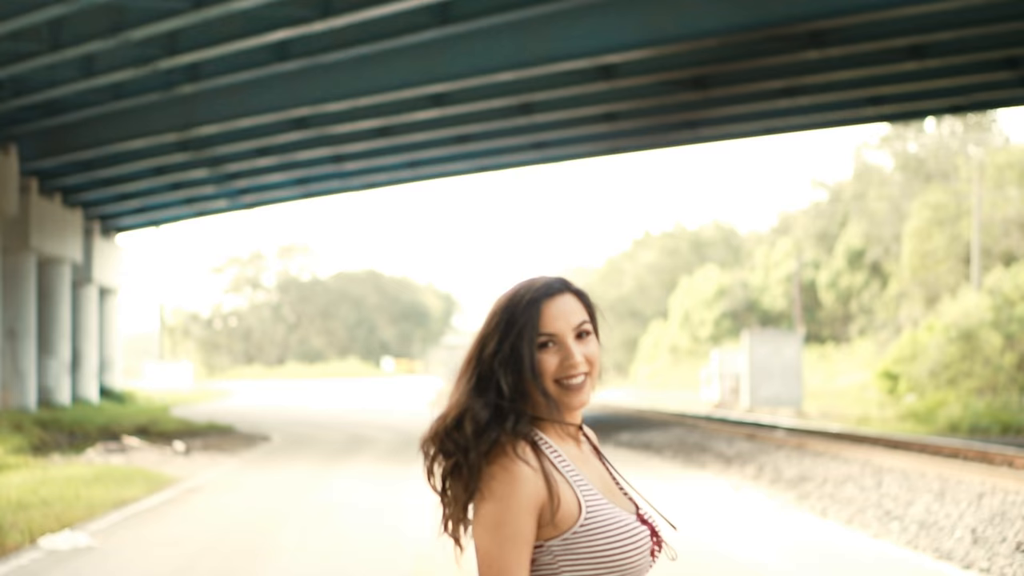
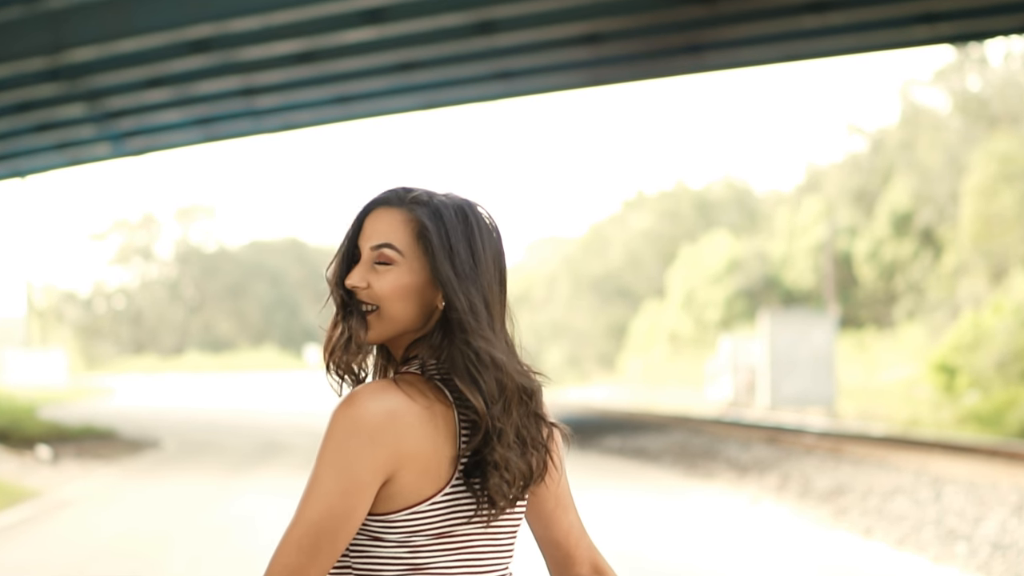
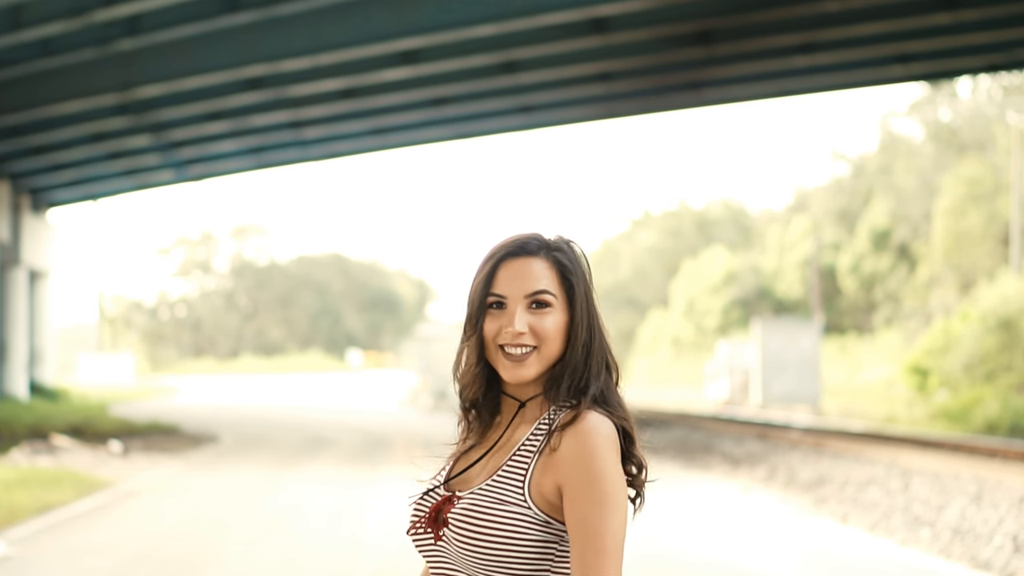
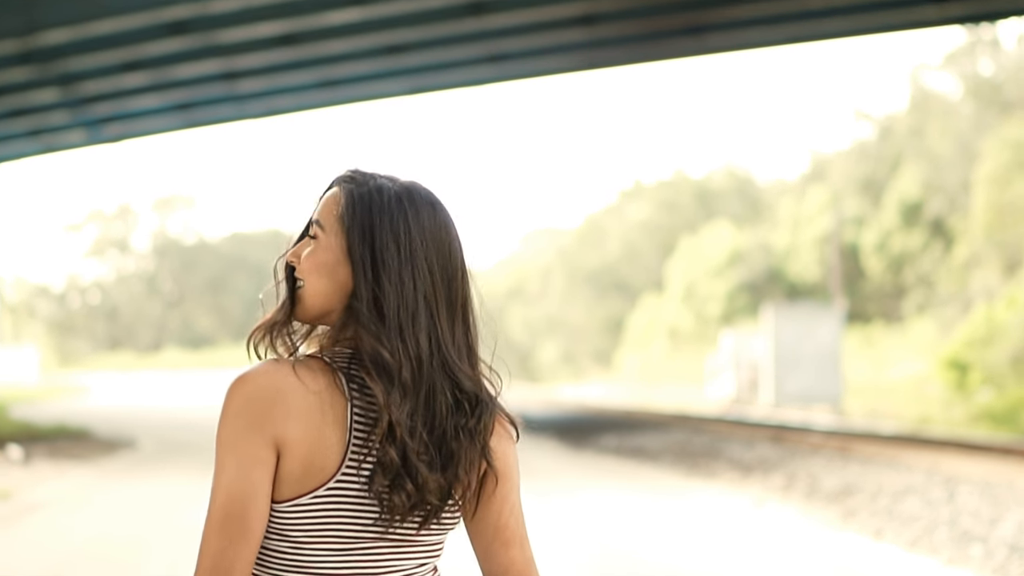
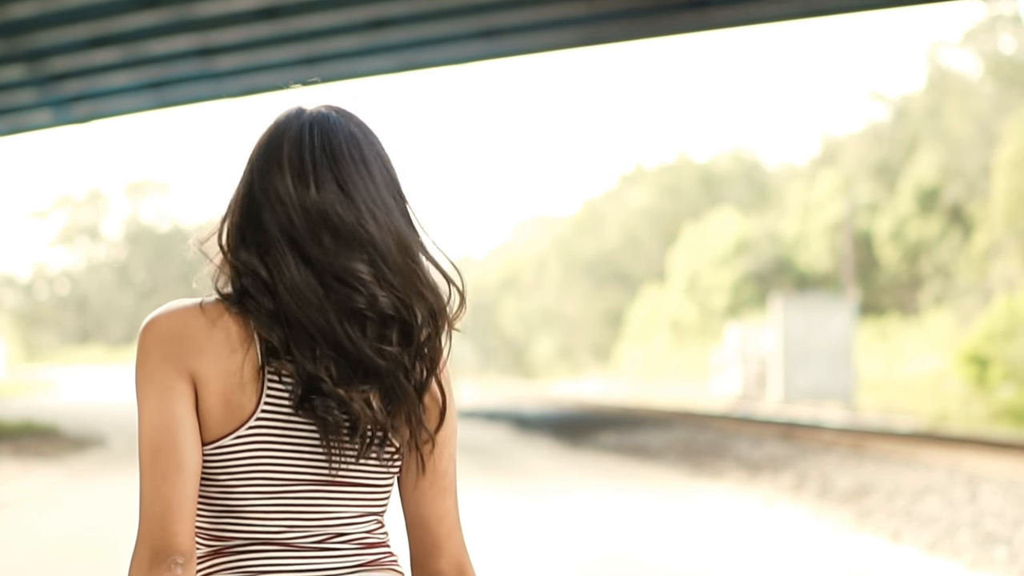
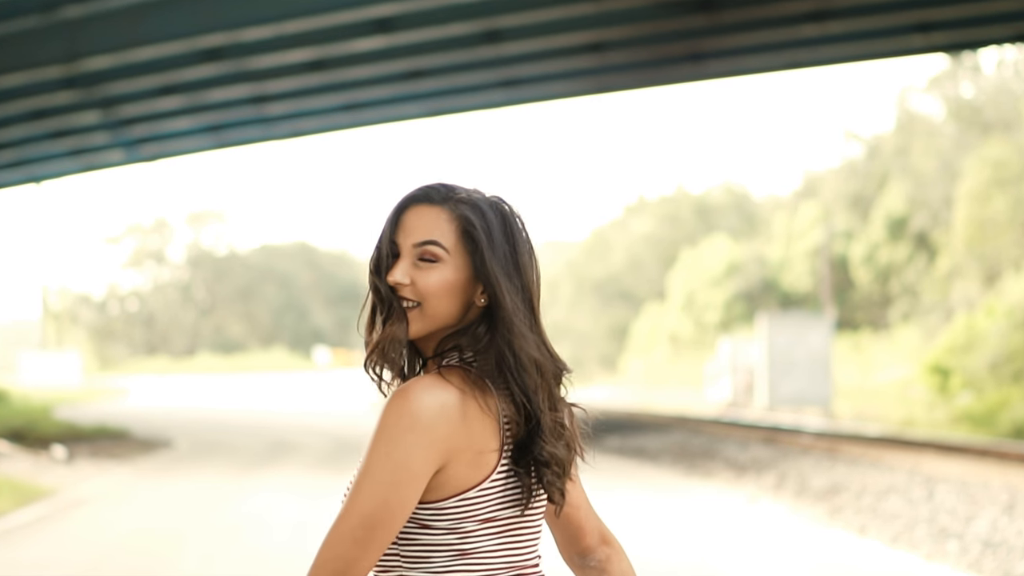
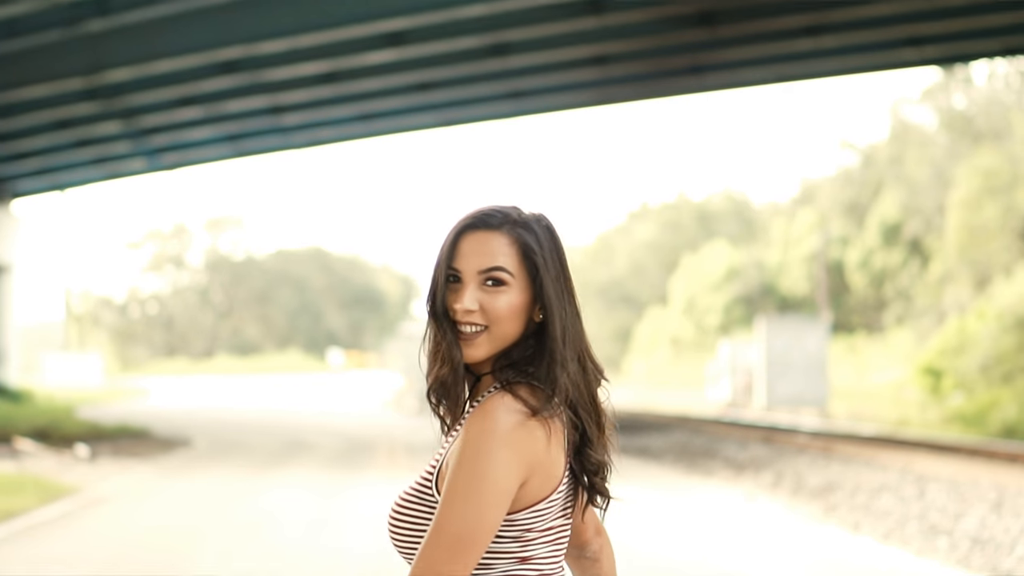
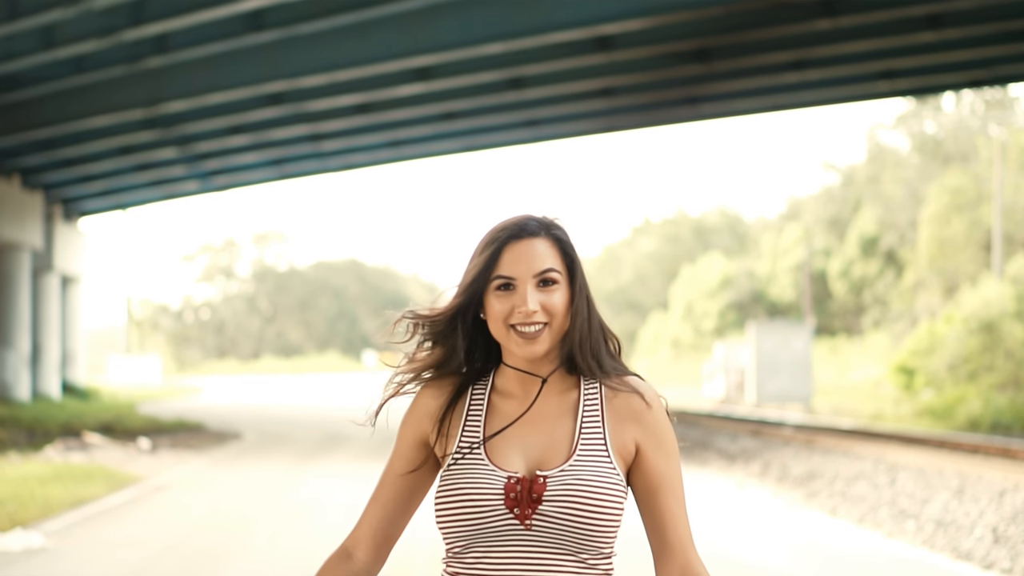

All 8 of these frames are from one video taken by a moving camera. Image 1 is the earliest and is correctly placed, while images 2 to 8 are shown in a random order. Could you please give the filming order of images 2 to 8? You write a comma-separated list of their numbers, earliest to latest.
8, 3, 7, 6, 2, 4, 5
